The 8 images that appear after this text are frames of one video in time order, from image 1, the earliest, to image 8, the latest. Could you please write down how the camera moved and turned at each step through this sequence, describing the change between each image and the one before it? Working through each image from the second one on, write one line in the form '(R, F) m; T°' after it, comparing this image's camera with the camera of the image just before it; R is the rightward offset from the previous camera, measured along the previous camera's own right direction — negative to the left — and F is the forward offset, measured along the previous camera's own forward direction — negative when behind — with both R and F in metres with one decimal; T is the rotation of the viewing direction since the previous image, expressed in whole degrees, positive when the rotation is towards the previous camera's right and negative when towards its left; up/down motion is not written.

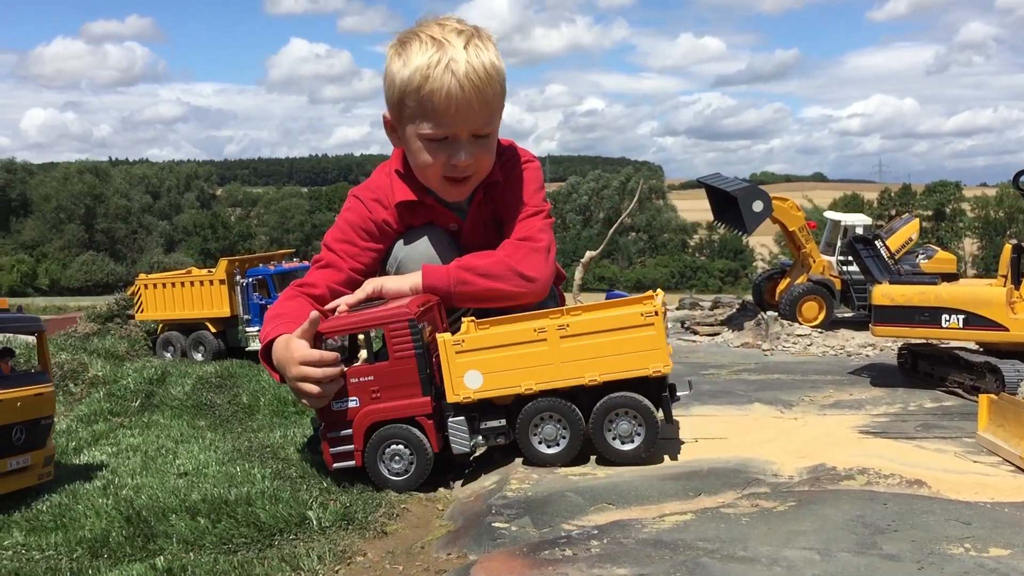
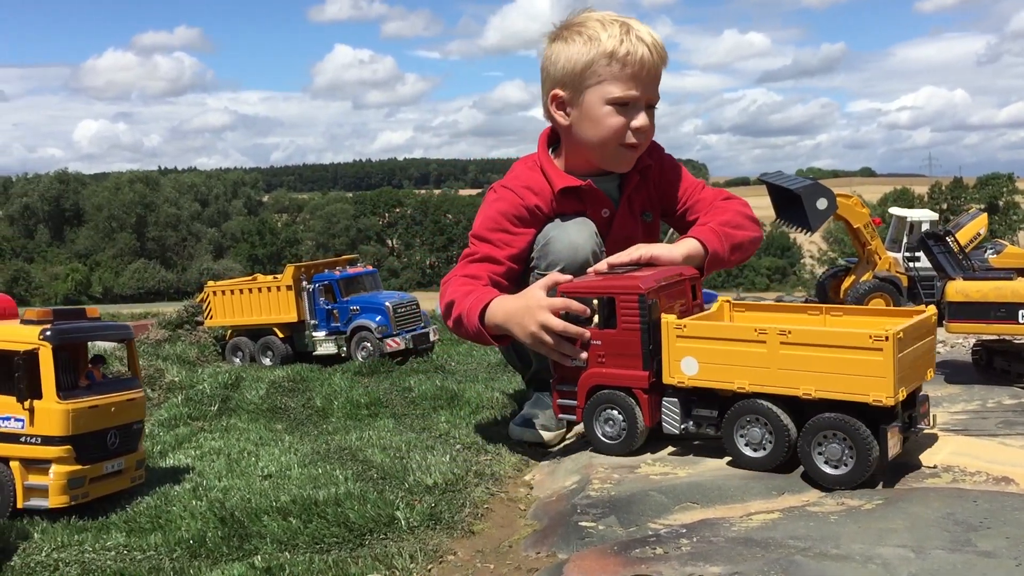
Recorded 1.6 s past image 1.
(-0.2, -0.1) m; -3°
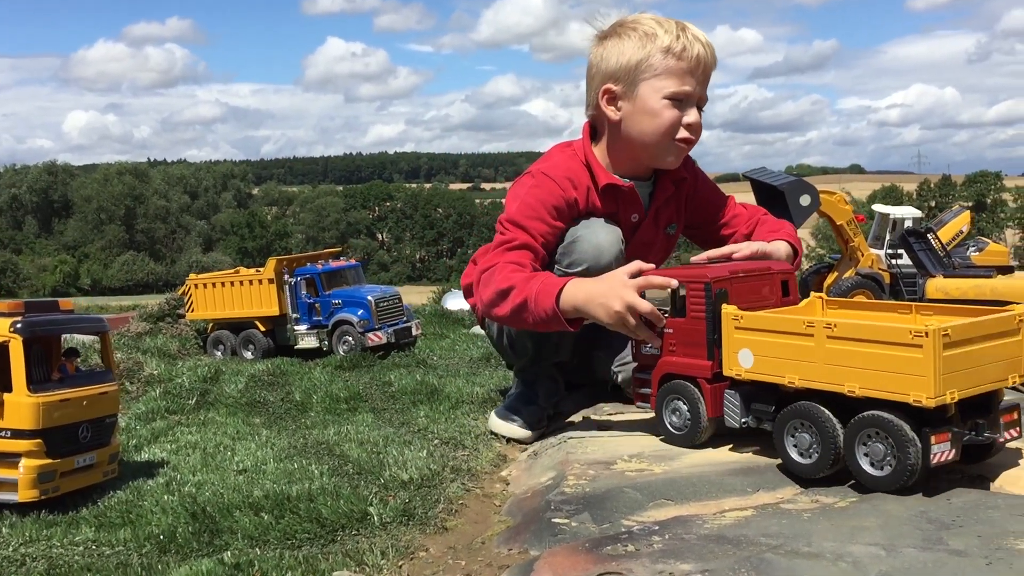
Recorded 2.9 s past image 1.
(+0.1, 0.0) m; +1°
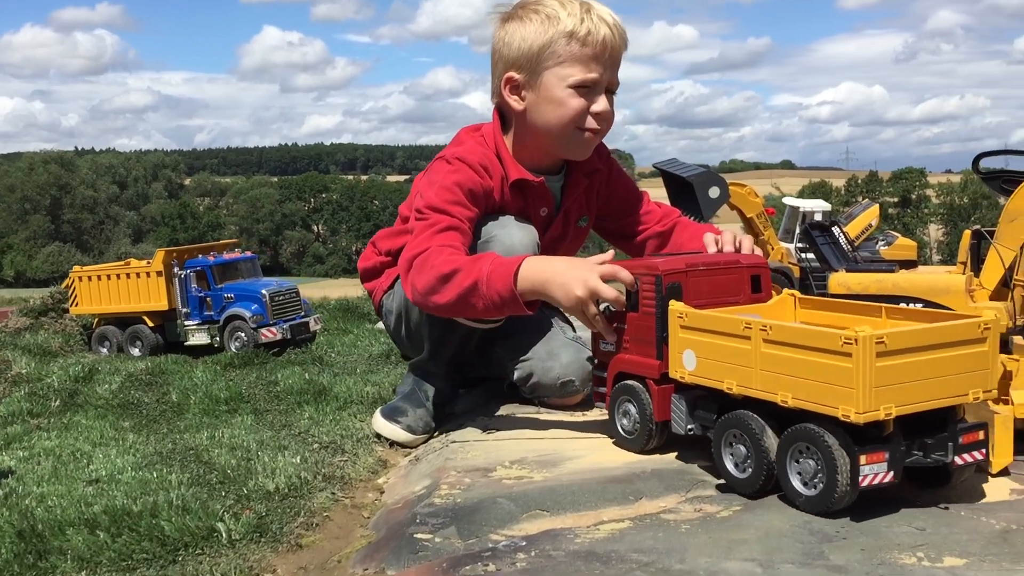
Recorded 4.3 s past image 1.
(+0.3, +0.3) m; +4°
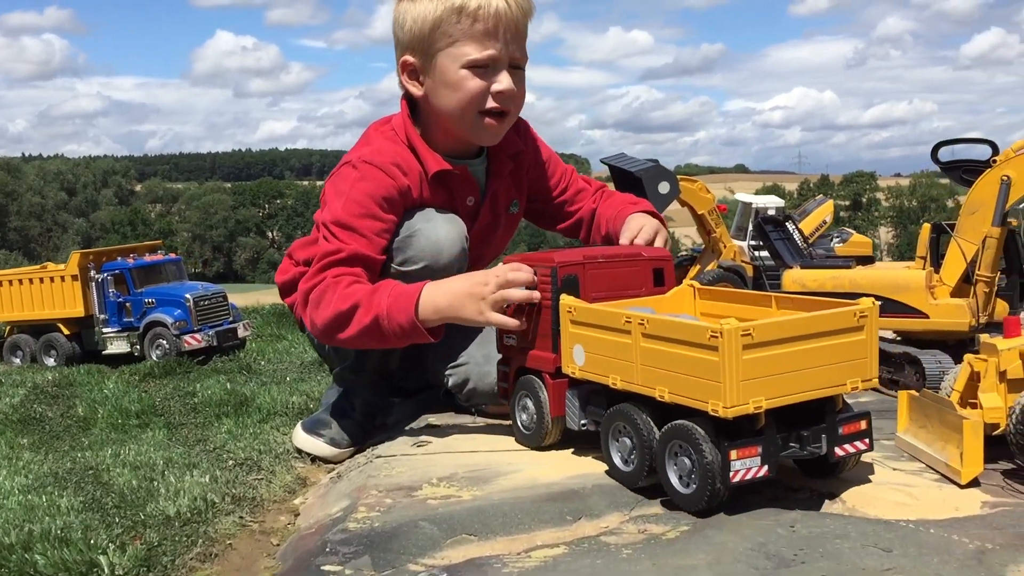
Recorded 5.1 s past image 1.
(+0.1, +0.4) m; +2°
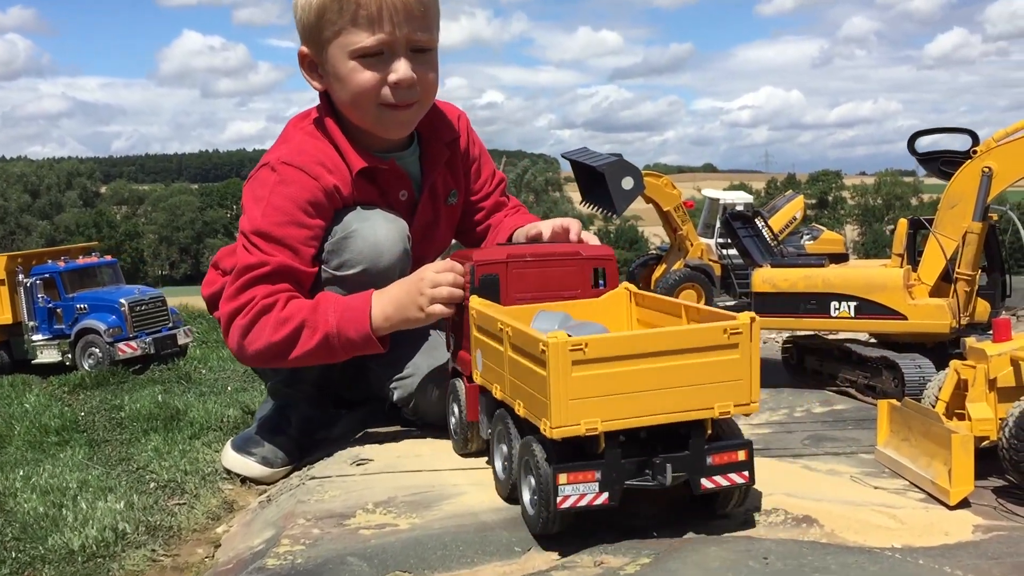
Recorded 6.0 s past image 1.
(+0.1, +0.4) m; +2°
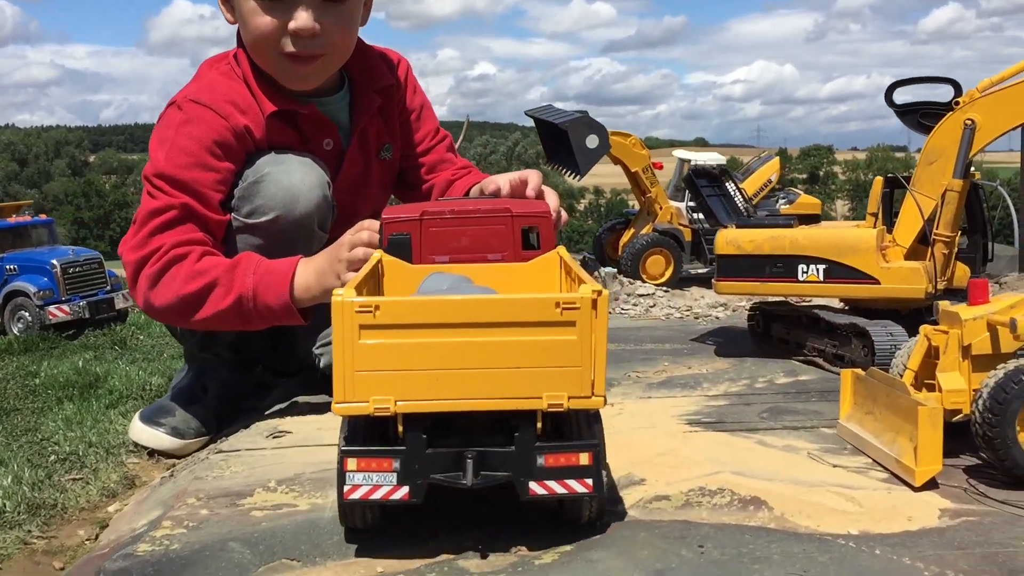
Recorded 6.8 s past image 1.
(+0.2, +0.4) m; +1°
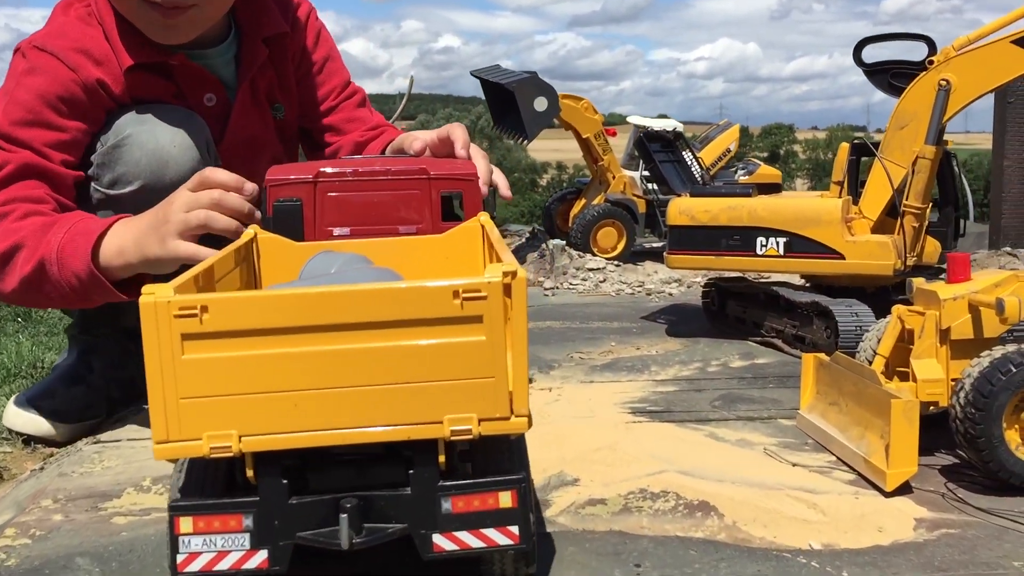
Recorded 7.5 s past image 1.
(+0.1, +0.4) m; +2°
